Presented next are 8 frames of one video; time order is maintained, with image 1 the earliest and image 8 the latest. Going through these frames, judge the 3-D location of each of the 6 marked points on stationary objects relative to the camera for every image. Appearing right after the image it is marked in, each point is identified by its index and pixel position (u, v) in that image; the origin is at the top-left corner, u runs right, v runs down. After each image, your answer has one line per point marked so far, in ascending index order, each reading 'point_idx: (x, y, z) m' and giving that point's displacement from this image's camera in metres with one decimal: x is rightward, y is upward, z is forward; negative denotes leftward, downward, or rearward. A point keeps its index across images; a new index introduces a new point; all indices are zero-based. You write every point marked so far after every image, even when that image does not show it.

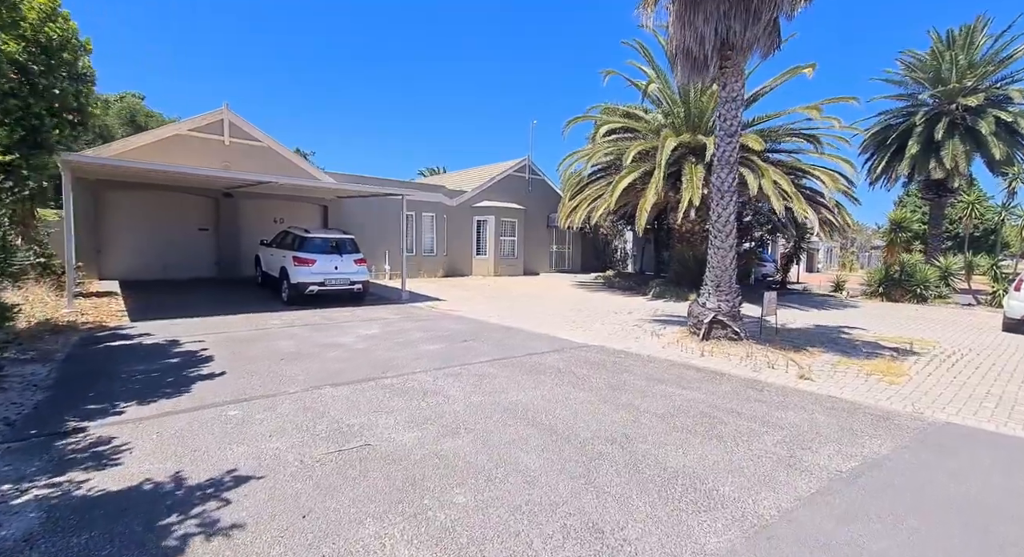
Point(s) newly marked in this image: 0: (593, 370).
0: (+1.0, -1.2, +6.4) m
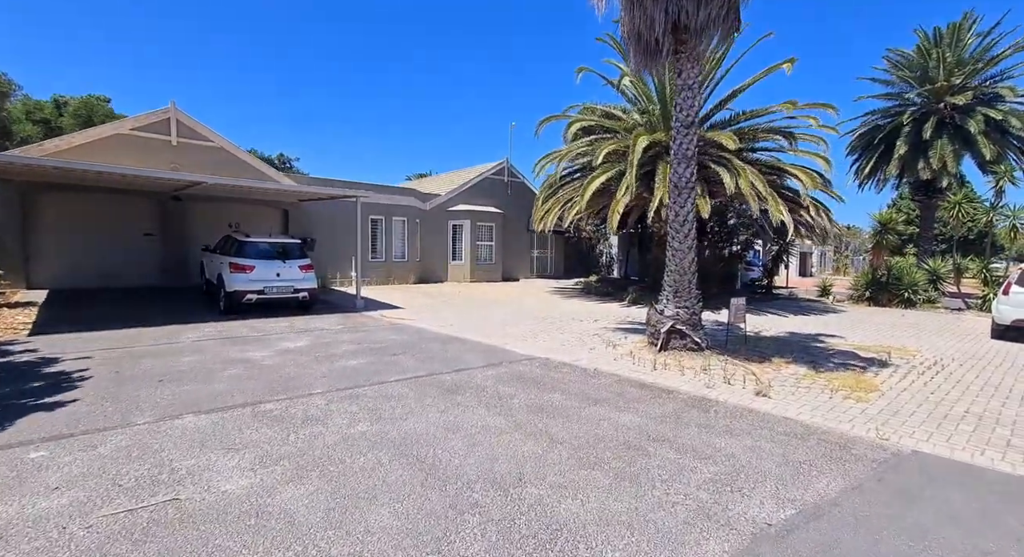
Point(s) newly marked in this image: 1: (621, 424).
0: (+0.1, -1.3, +5.6) m
1: (+1.0, -1.4, +4.7) m
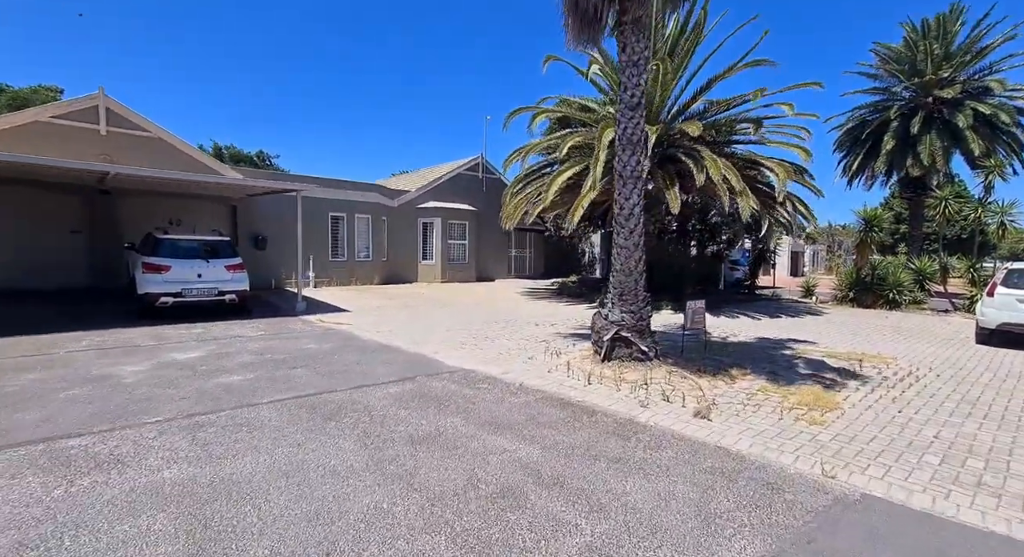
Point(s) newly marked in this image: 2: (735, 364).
0: (-0.9, -1.3, +4.8) m
1: (0.0, -1.4, +3.8) m
2: (+3.3, -1.3, +7.3) m
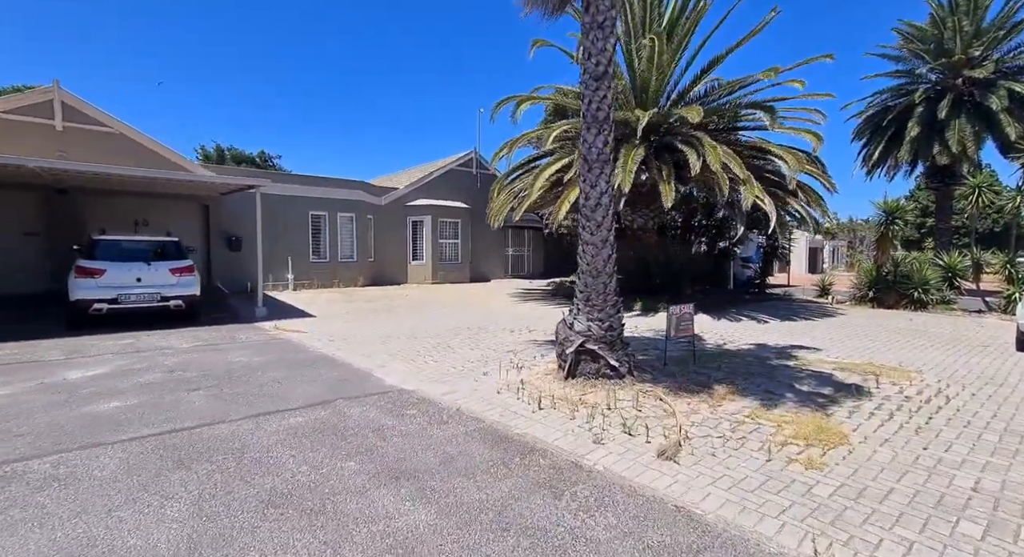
0: (-1.6, -1.3, +3.8) m
1: (-0.7, -1.5, +2.8) m
2: (+2.7, -1.3, +6.2) m
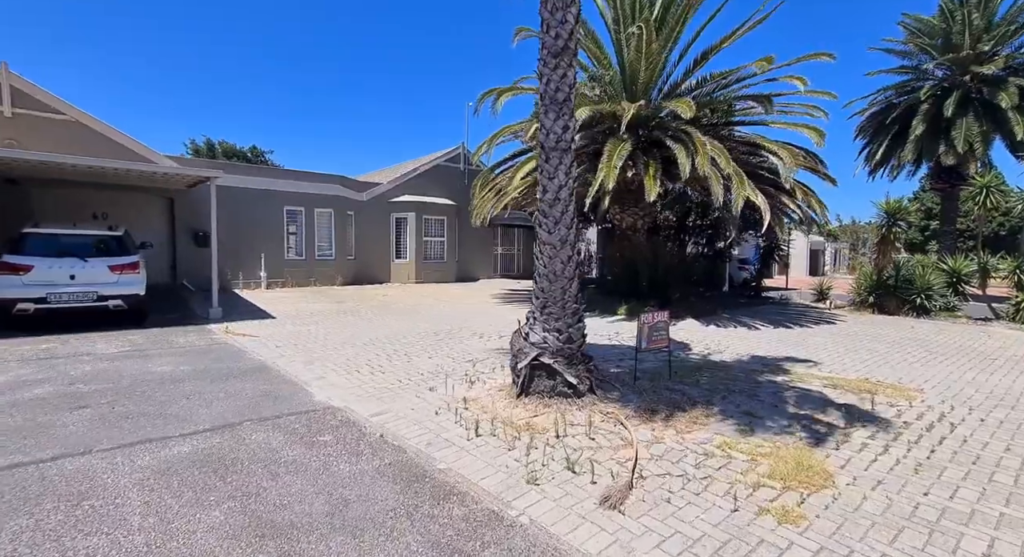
0: (-2.2, -1.4, +3.1) m
1: (-1.3, -1.5, +2.1) m
2: (+2.1, -1.4, +5.5) m
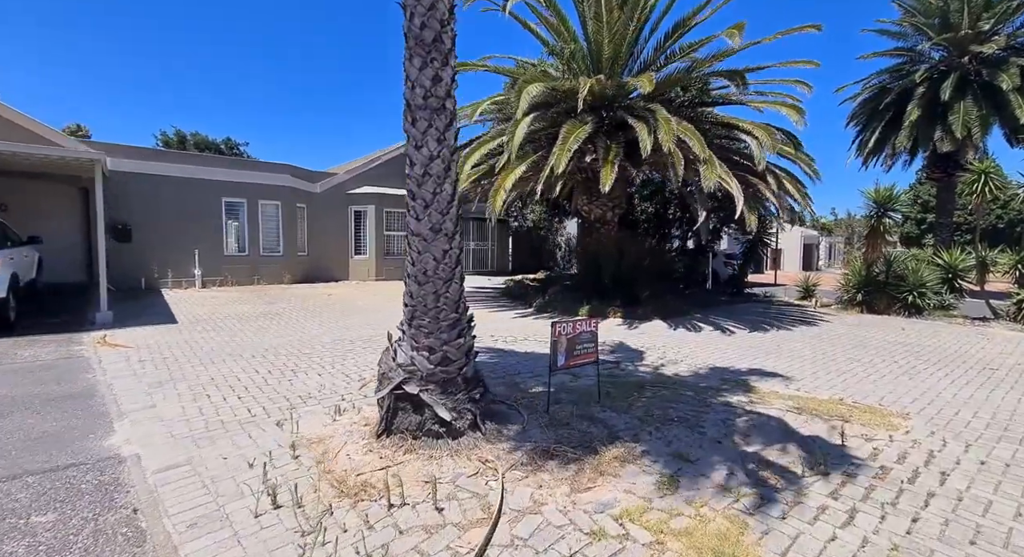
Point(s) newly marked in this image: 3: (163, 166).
0: (-3.3, -1.4, +1.9) m
1: (-2.4, -1.6, +0.9) m
2: (+0.9, -1.4, +4.3) m
3: (-9.5, +3.1, +13.5) m
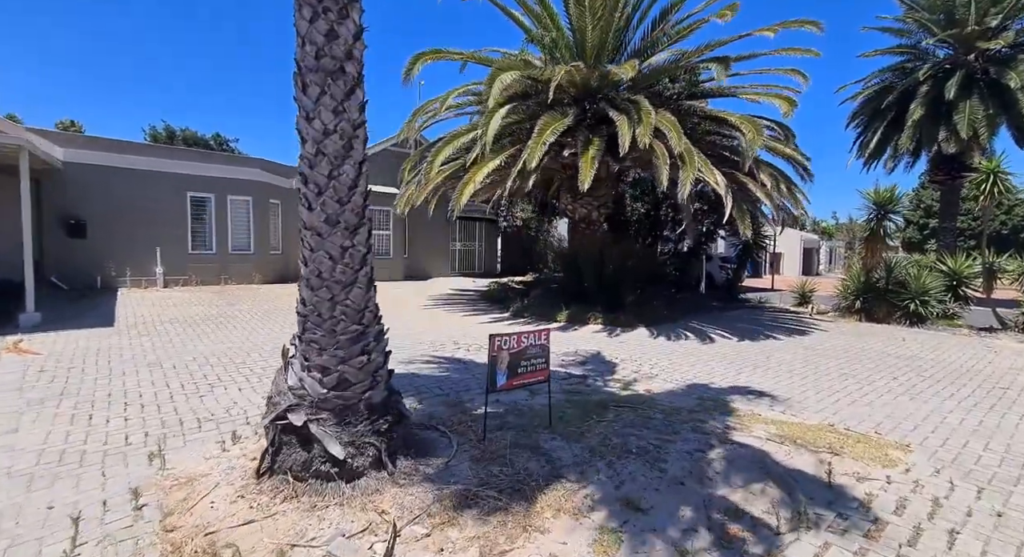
0: (-3.9, -1.4, +1.1) m
1: (-3.0, -1.6, +0.2) m
2: (+0.4, -1.4, +3.5) m
3: (-10.0, +3.1, +12.8) m
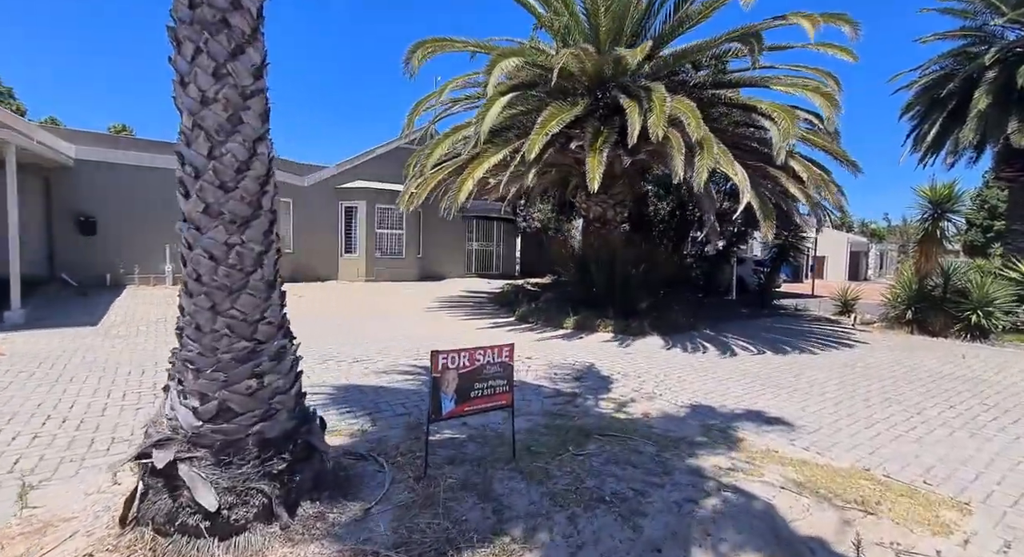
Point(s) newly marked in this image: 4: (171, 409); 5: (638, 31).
0: (-4.5, -1.4, +0.7) m
1: (-3.7, -1.6, -0.3) m
2: (0.0, -1.5, +2.8) m
3: (-9.7, +3.2, +12.7) m
4: (-1.9, -0.7, +2.7) m
5: (+2.5, +5.0, +10.0) m
